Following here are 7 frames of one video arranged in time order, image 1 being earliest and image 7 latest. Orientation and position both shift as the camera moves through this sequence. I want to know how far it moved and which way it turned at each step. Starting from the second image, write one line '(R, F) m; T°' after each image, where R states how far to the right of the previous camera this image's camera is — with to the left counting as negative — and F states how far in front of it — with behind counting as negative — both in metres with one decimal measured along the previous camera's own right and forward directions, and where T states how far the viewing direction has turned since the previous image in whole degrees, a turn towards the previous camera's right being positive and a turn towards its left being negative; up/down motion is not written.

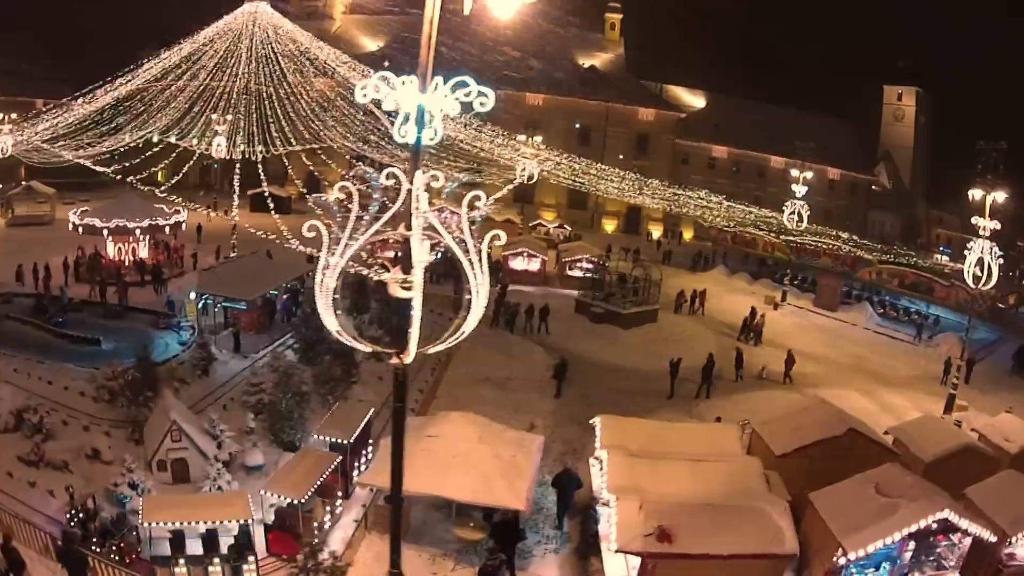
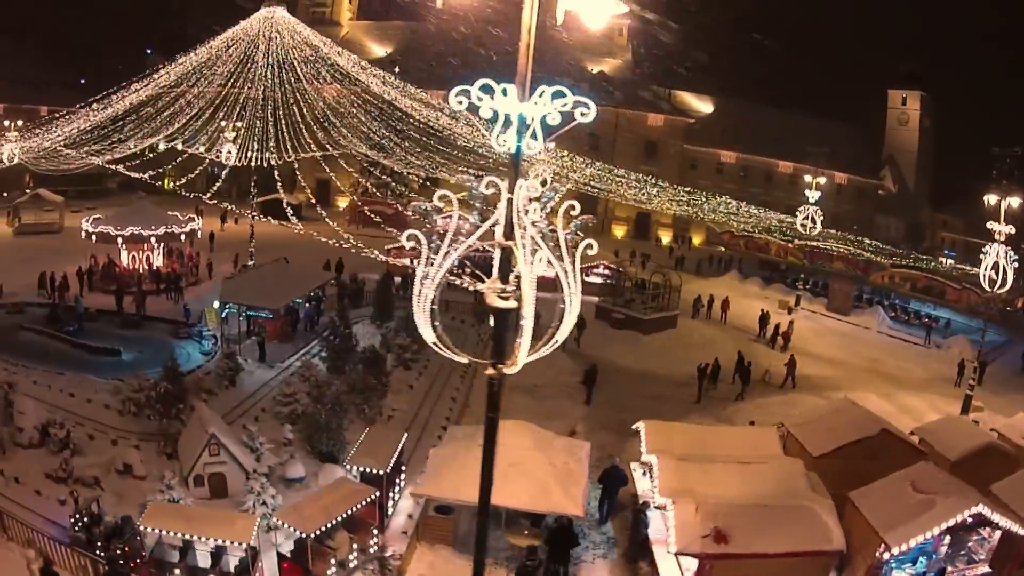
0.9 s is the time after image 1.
(-1.2, 0.0) m; +2°
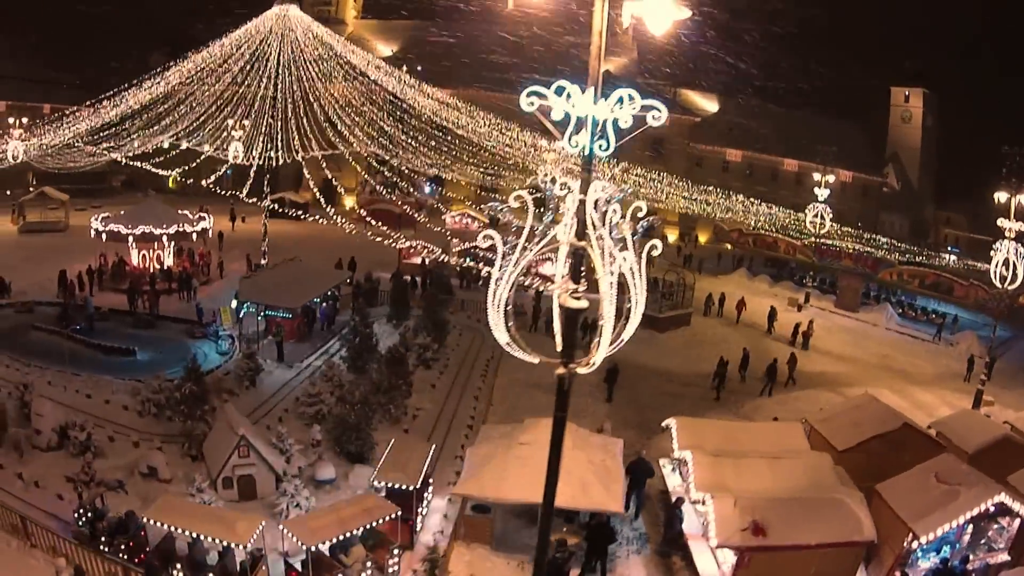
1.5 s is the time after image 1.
(-0.9, 0.0) m; +1°
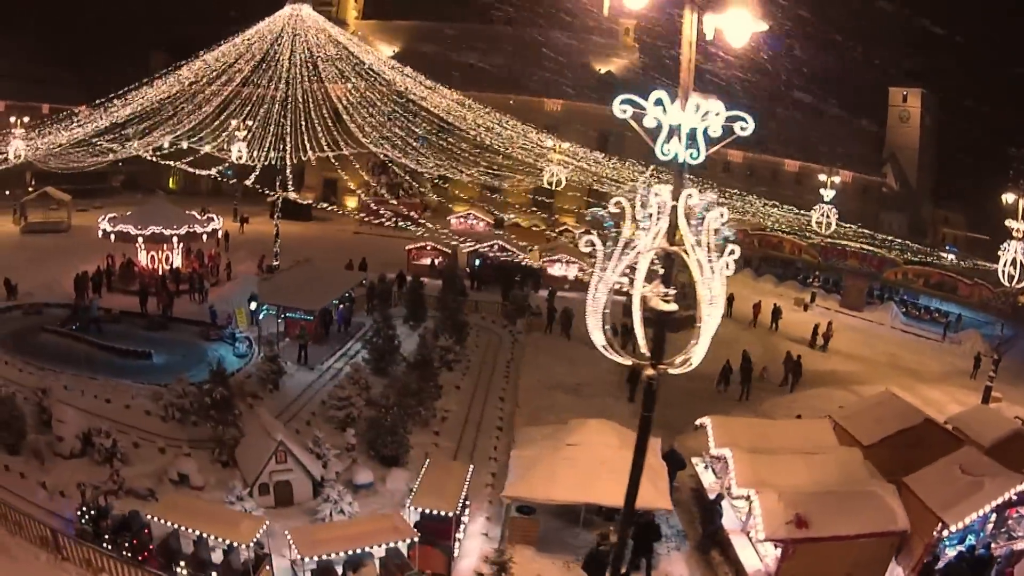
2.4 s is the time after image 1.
(-1.2, 0.0) m; +2°
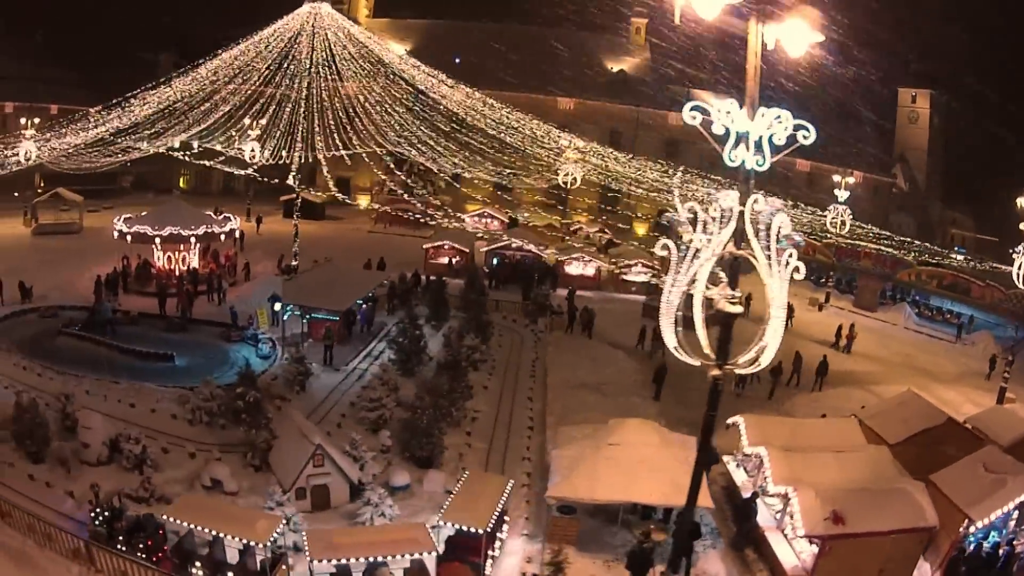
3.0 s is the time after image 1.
(-0.9, 0.0) m; +1°
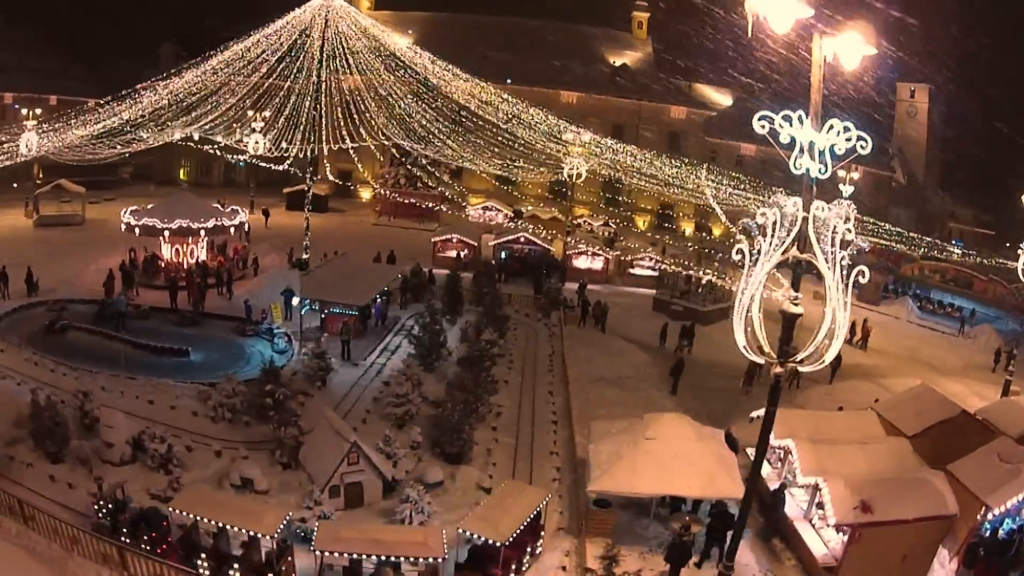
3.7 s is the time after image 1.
(-1.0, 0.0) m; +2°
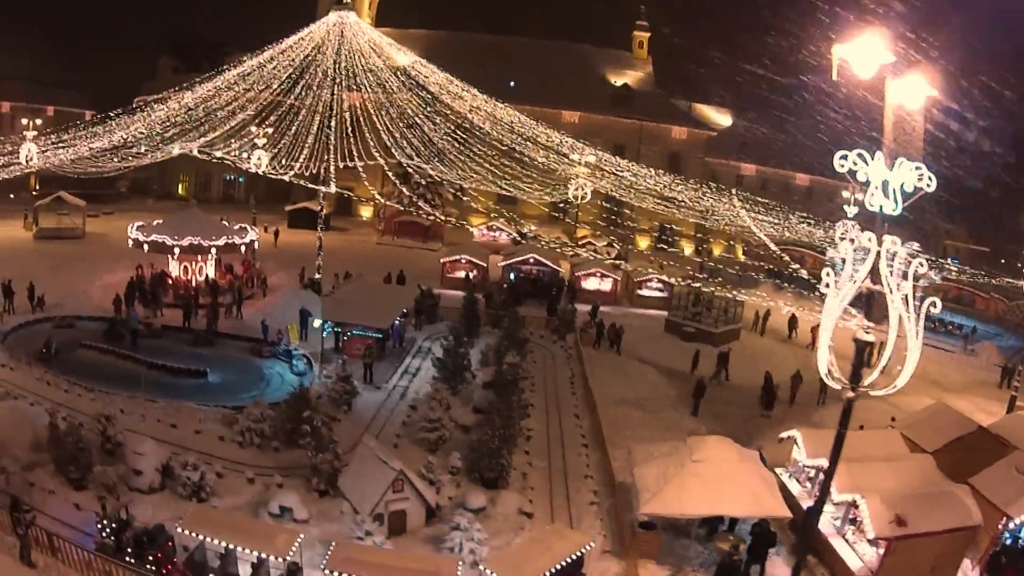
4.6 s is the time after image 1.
(-1.3, 0.0) m; +2°
